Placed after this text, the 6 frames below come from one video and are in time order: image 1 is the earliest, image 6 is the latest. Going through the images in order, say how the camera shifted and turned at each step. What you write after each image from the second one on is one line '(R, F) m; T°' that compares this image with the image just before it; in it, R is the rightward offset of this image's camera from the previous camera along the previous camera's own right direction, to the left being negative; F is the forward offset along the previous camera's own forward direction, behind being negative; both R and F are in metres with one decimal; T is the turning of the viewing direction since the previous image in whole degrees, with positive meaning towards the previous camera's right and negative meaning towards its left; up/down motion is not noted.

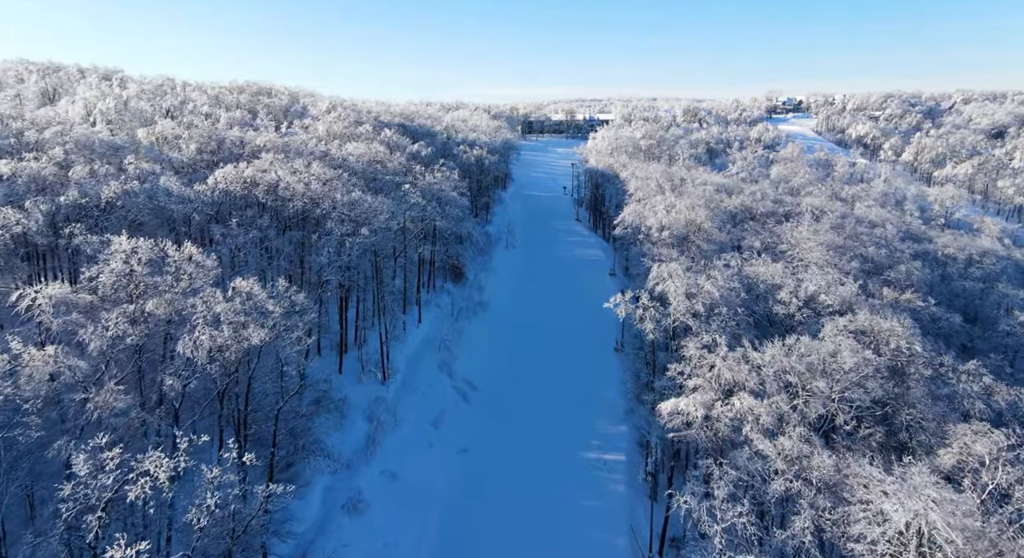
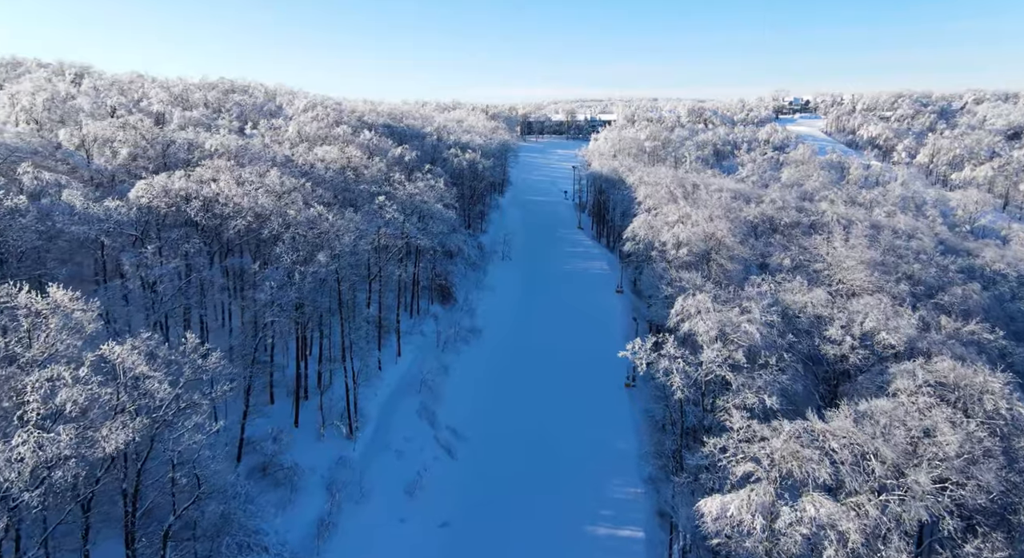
(+0.5, +9.5) m; 0°
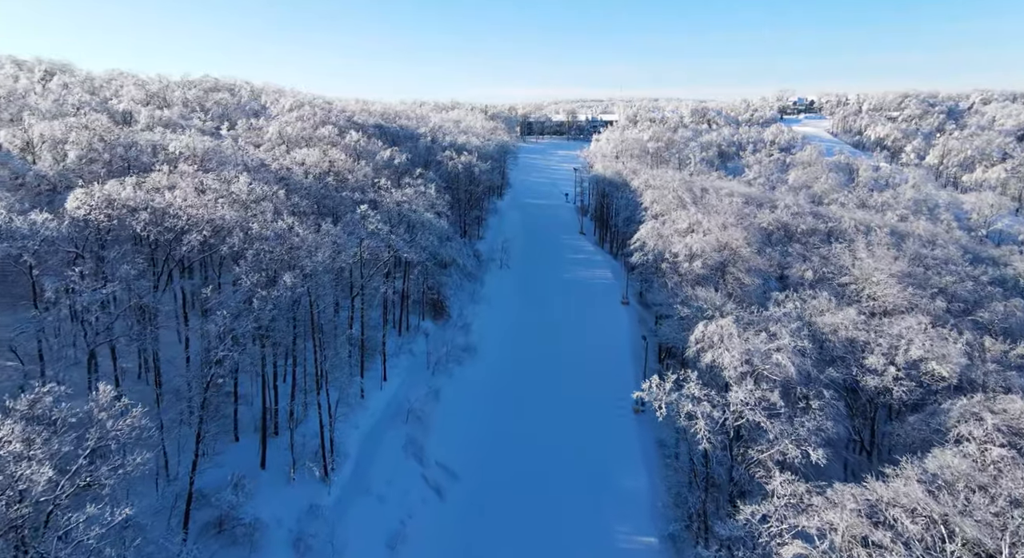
(+0.2, +5.5) m; 0°
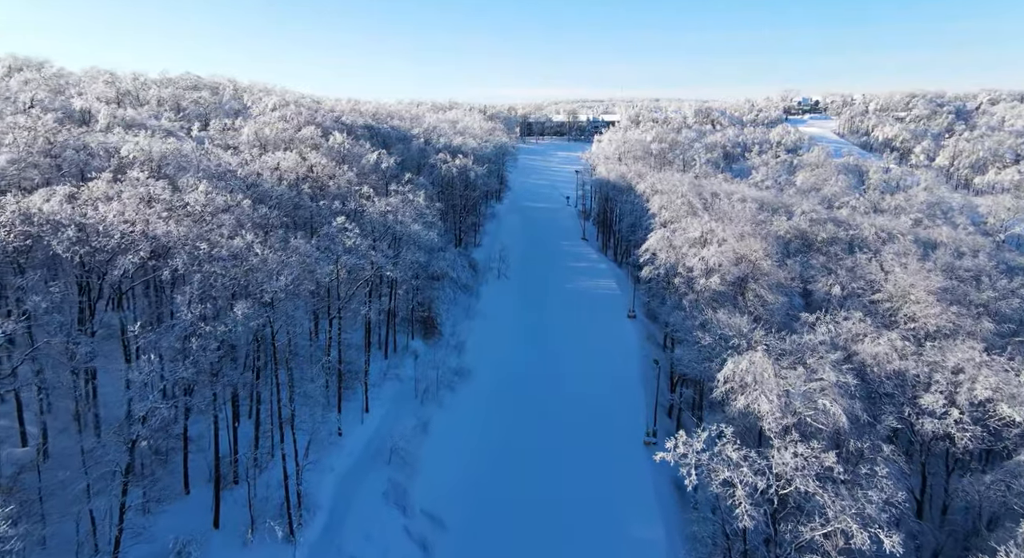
(+0.2, +5.7) m; 0°
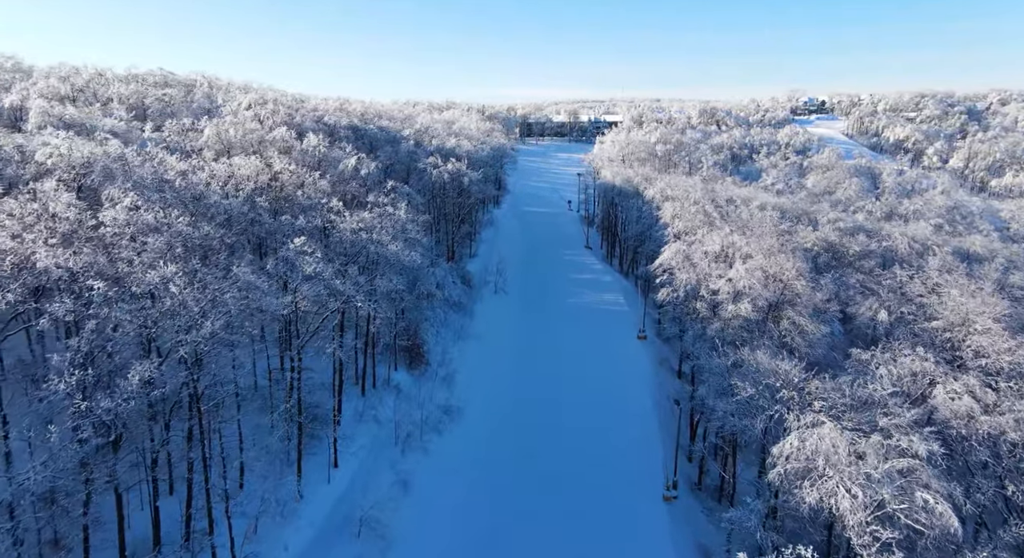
(+0.2, +7.5) m; 0°
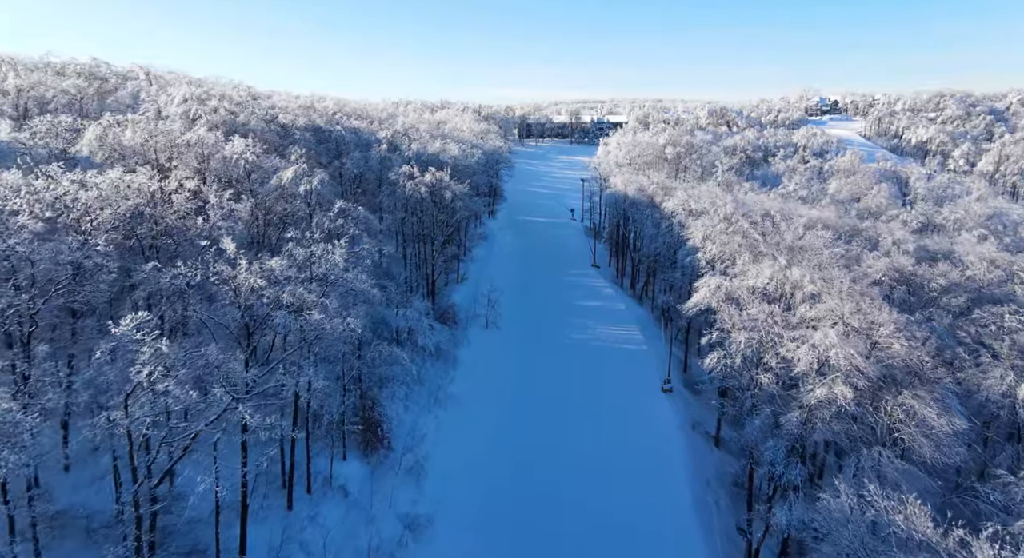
(+0.5, +14.1) m; 0°
